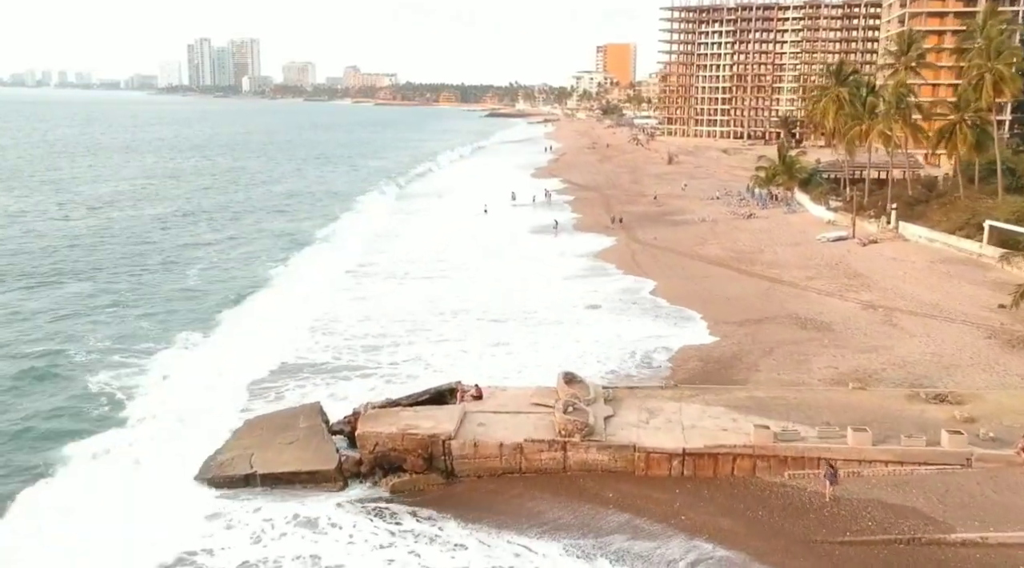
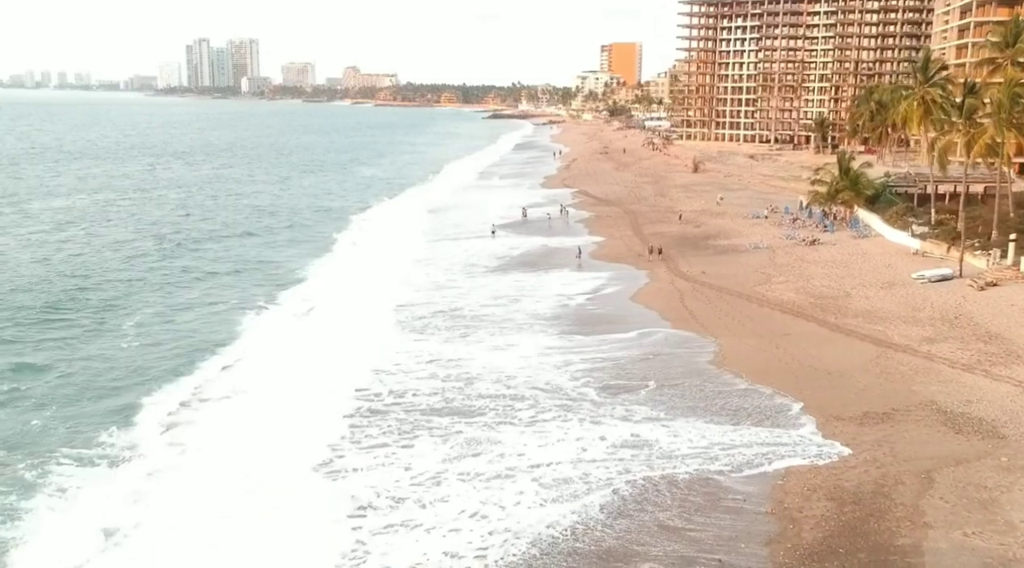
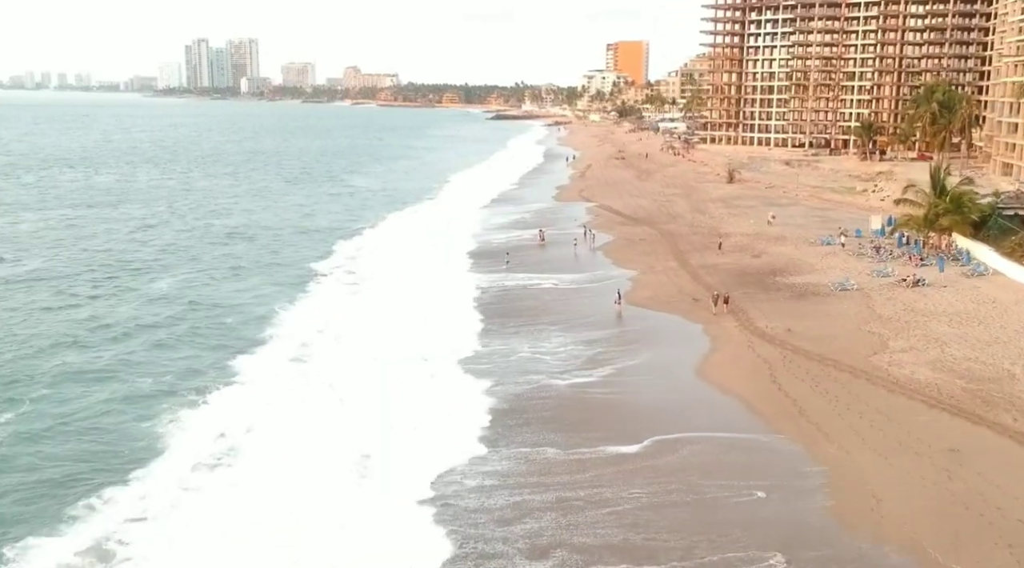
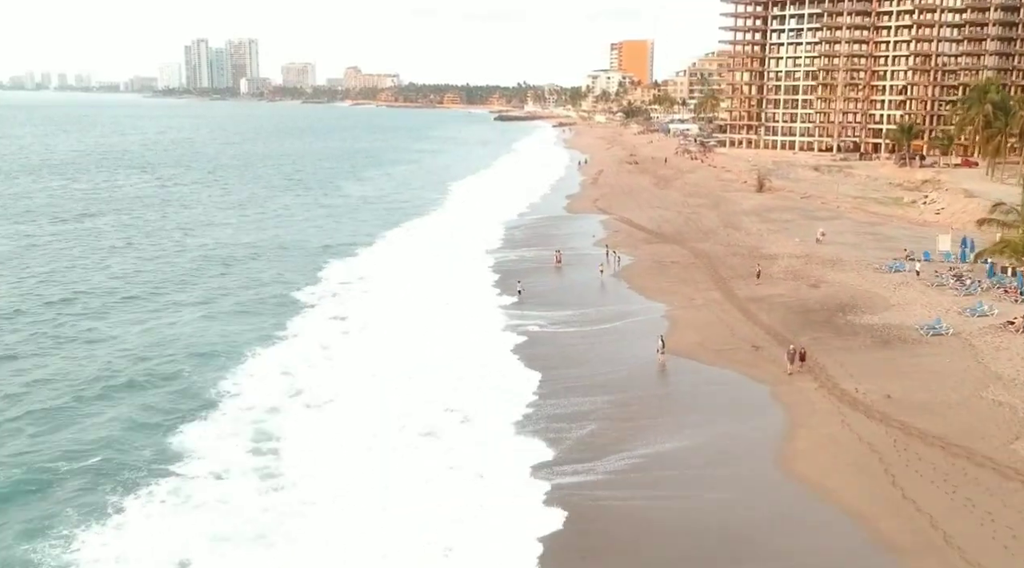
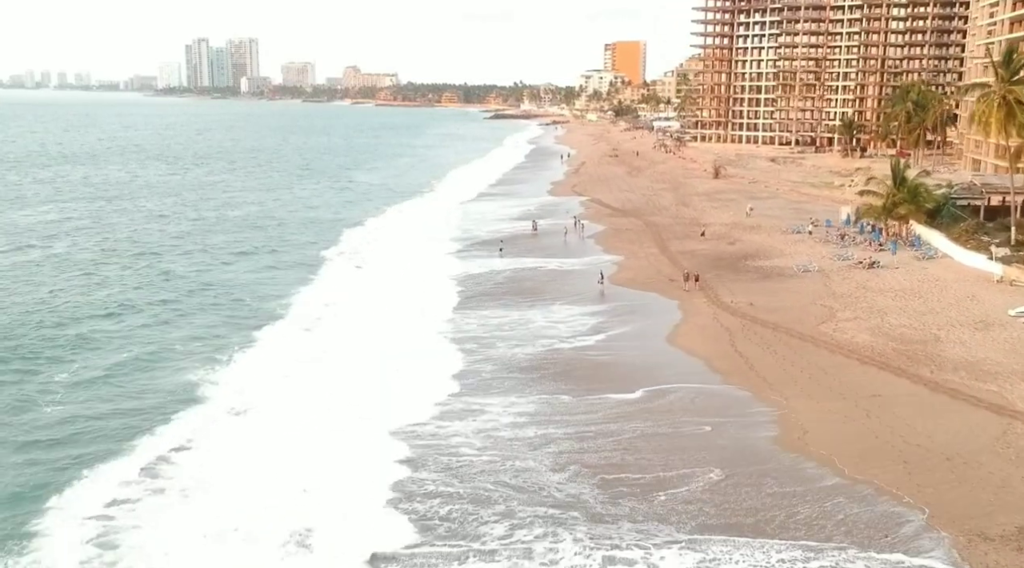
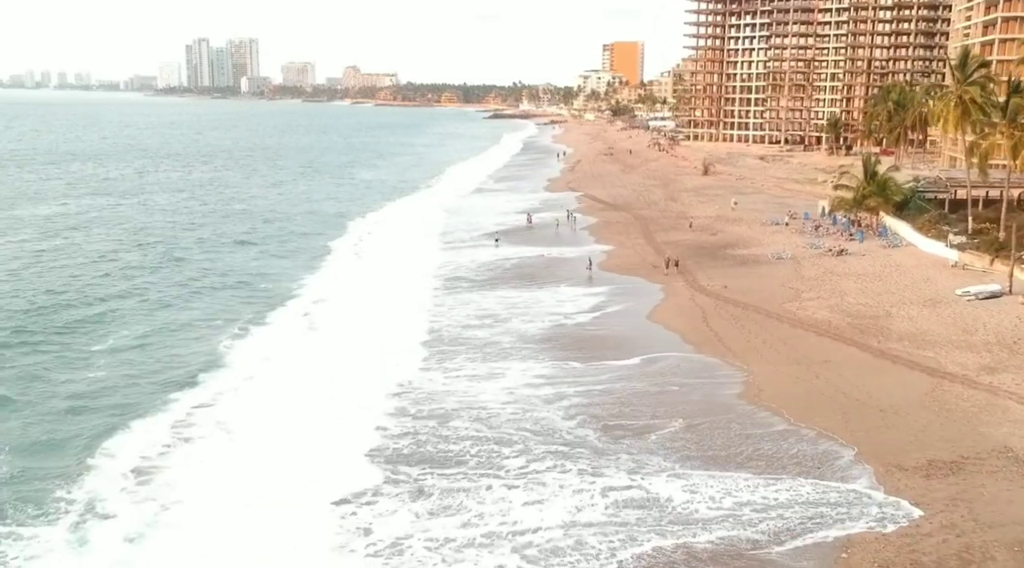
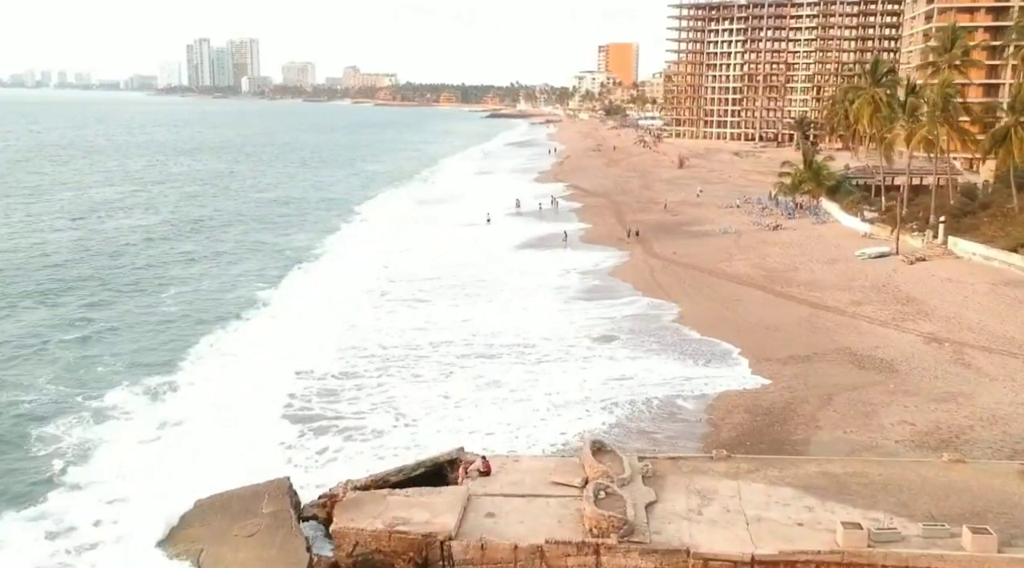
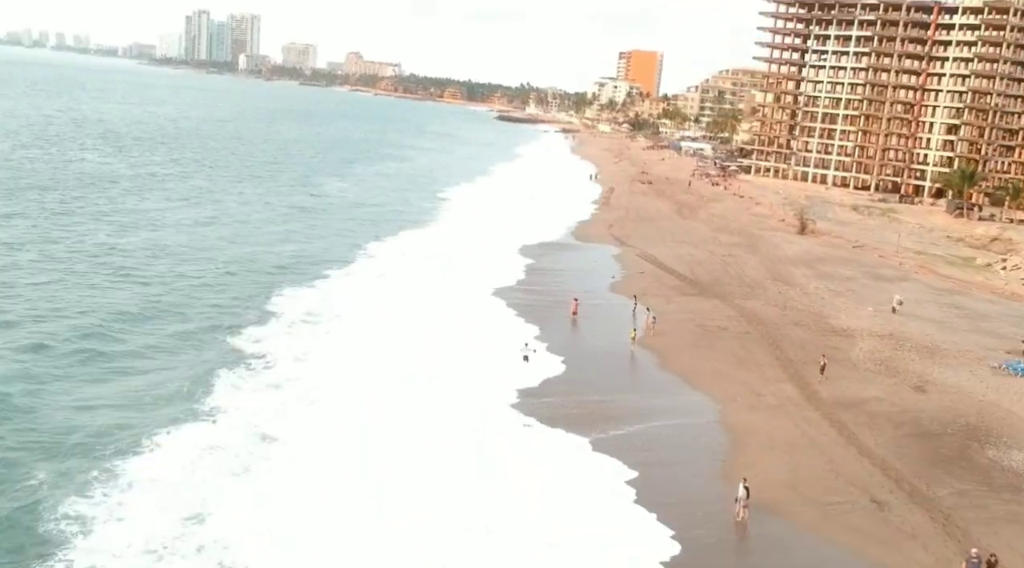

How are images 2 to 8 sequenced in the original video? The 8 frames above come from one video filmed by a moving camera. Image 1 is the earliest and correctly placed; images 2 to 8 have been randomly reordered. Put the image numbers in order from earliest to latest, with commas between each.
7, 2, 6, 5, 3, 4, 8
